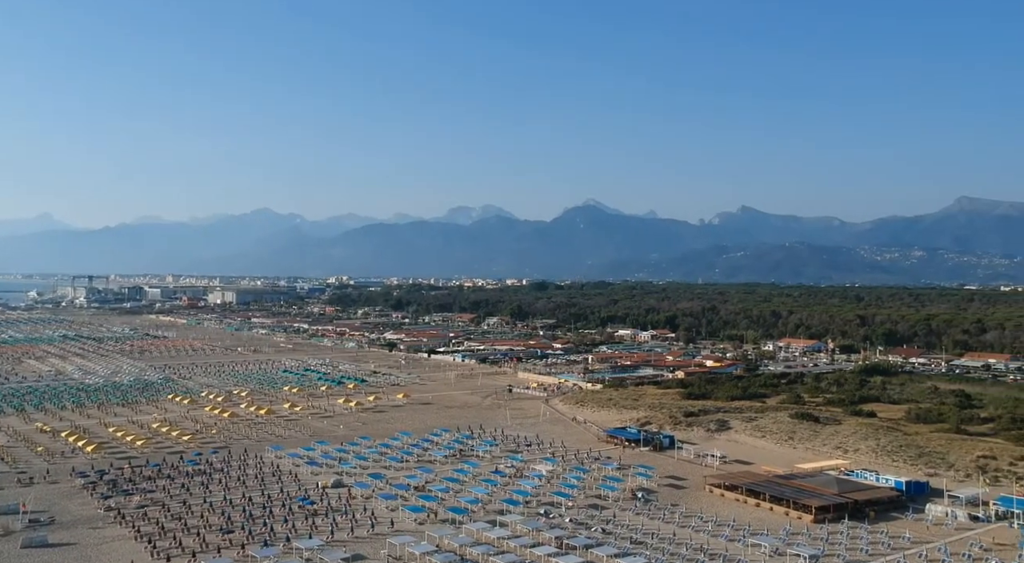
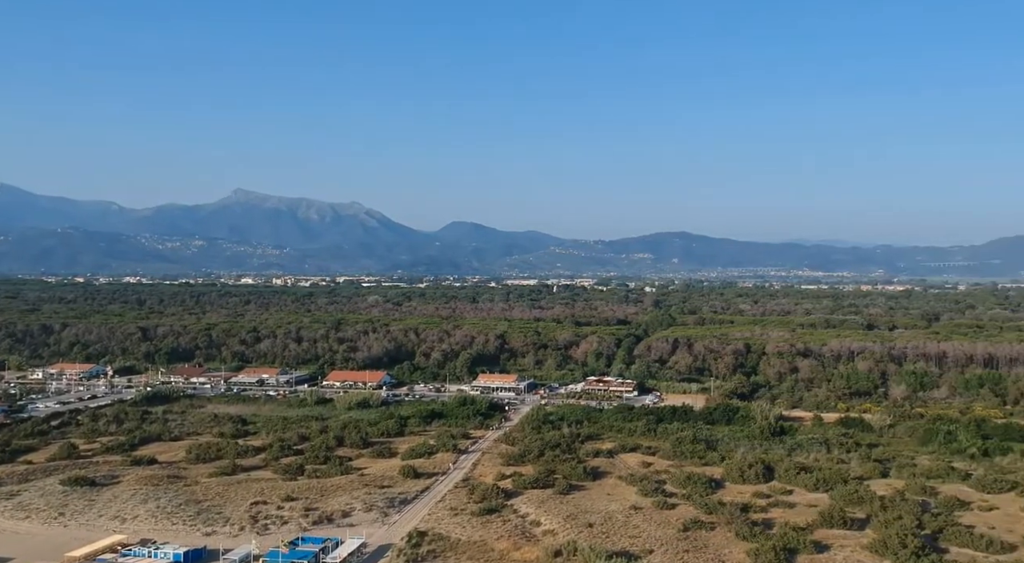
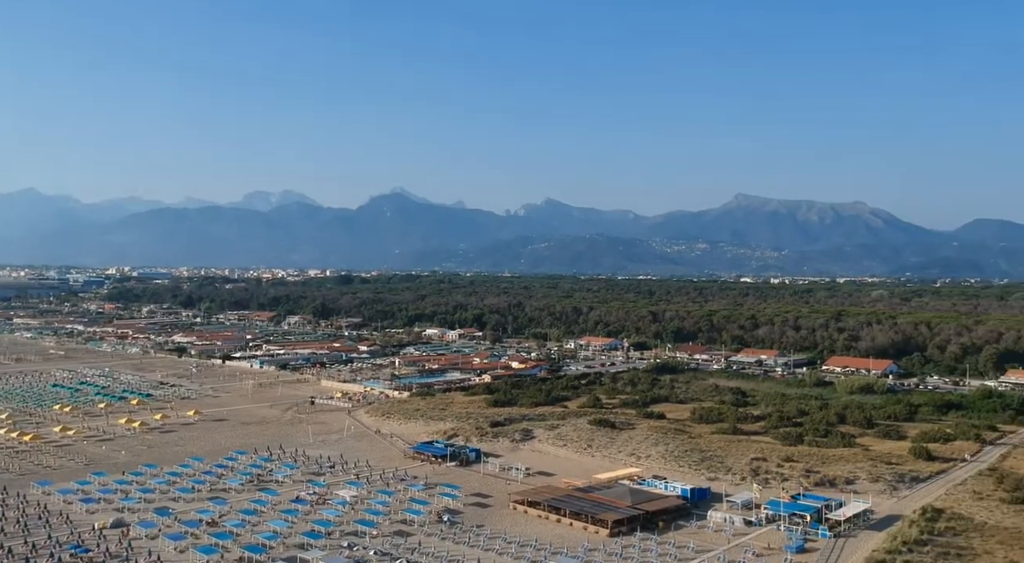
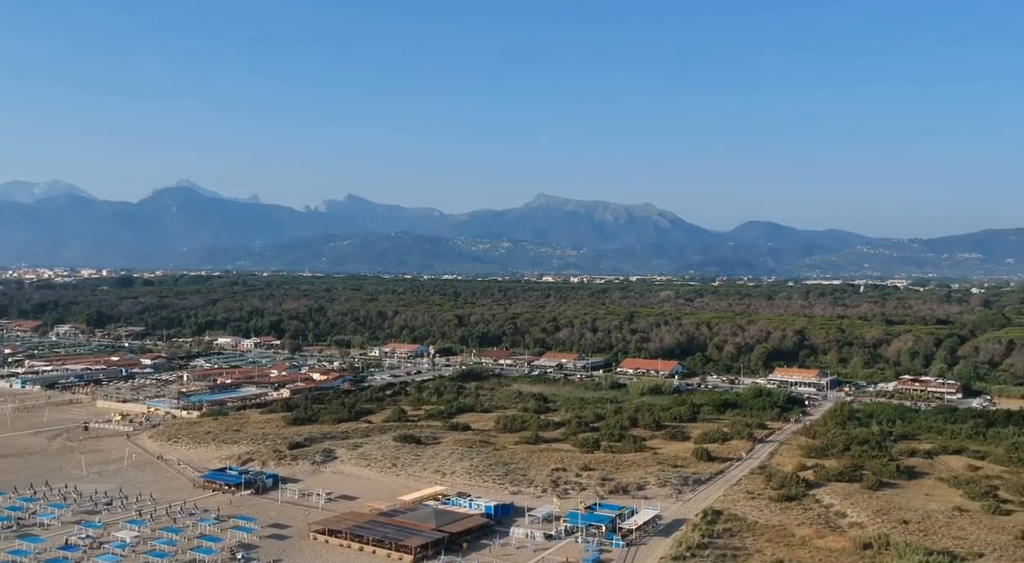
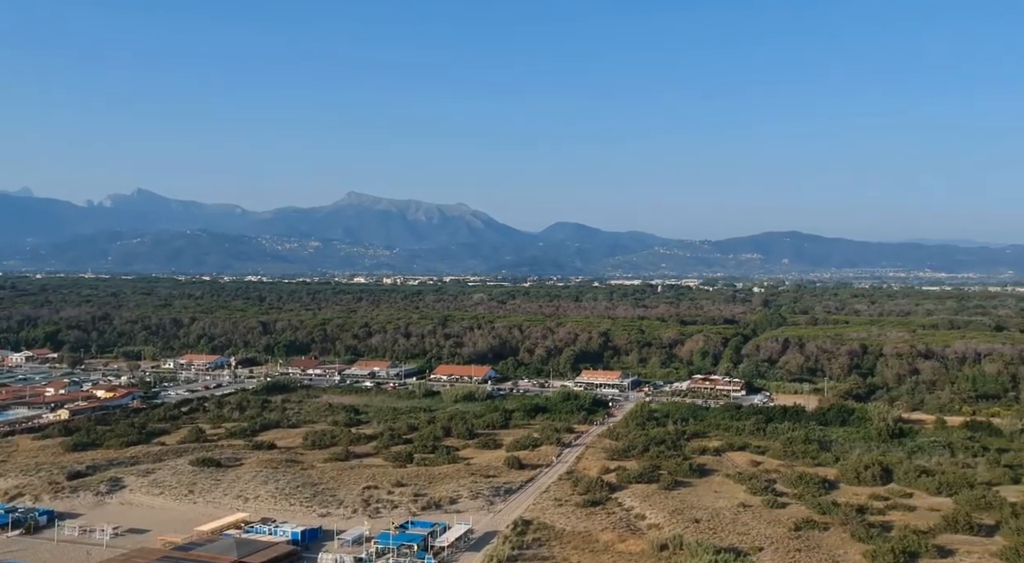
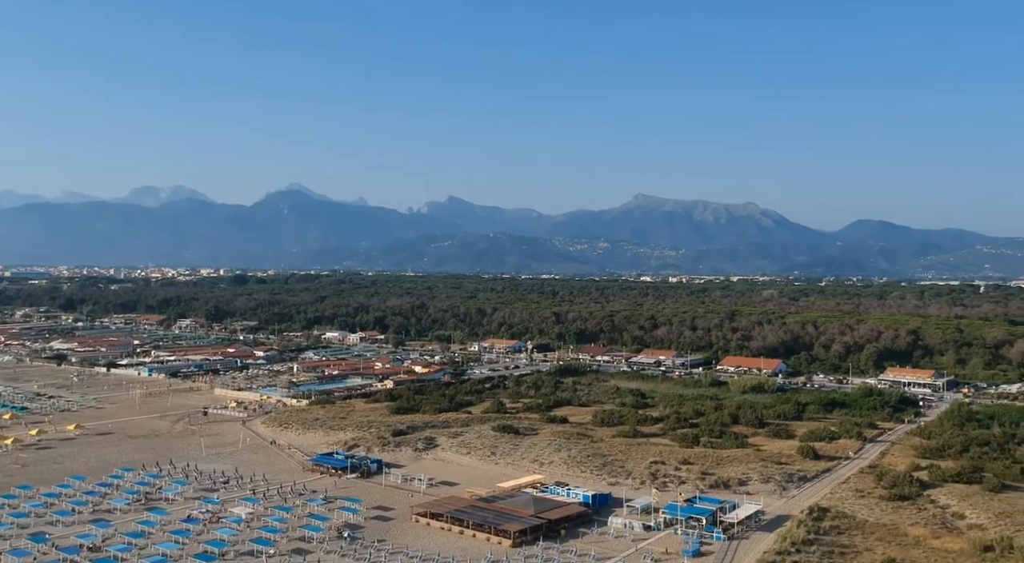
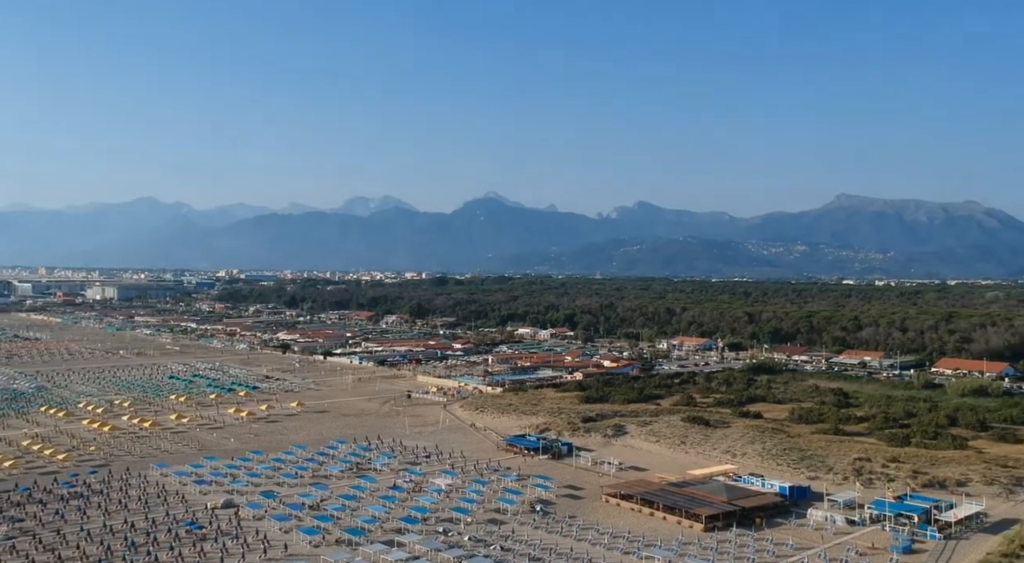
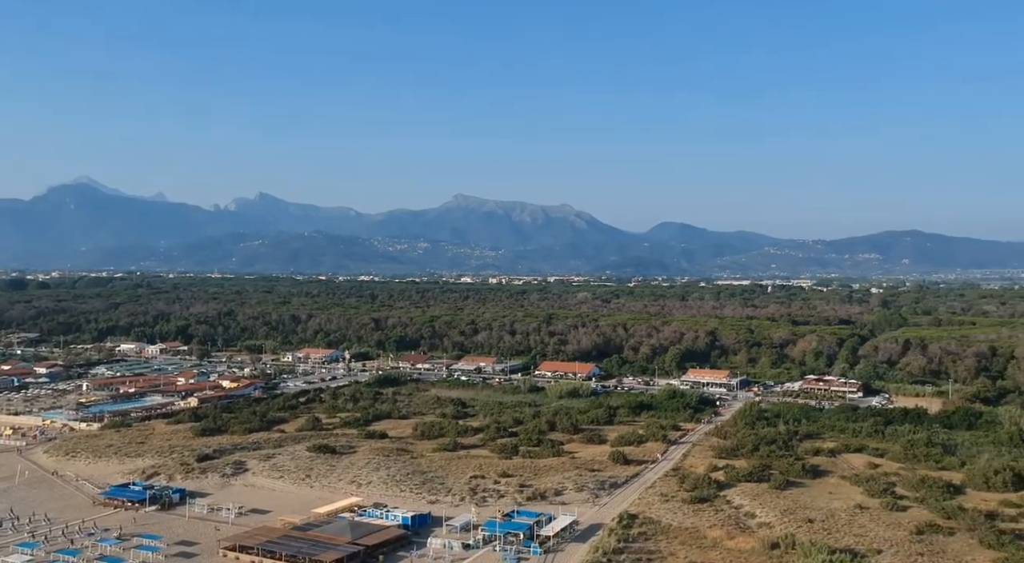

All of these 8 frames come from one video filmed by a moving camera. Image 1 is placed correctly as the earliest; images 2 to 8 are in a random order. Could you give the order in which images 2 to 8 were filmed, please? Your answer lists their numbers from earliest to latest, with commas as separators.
7, 3, 6, 4, 8, 5, 2
